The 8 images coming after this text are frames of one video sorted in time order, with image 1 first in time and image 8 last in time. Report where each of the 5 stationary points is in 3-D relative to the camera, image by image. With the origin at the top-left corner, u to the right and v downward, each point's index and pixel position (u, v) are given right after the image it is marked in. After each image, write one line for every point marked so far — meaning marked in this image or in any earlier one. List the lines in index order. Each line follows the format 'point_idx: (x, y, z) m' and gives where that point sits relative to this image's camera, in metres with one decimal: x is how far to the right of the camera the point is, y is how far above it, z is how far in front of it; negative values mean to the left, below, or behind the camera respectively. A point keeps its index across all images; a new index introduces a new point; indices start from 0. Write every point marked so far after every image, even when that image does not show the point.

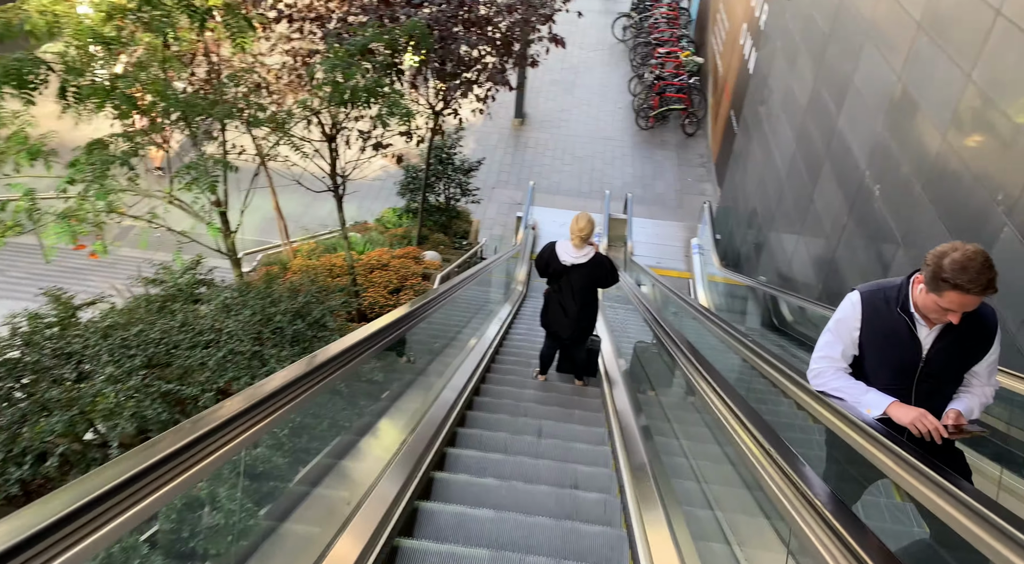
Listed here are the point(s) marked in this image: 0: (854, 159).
0: (+2.8, +1.0, +6.0) m
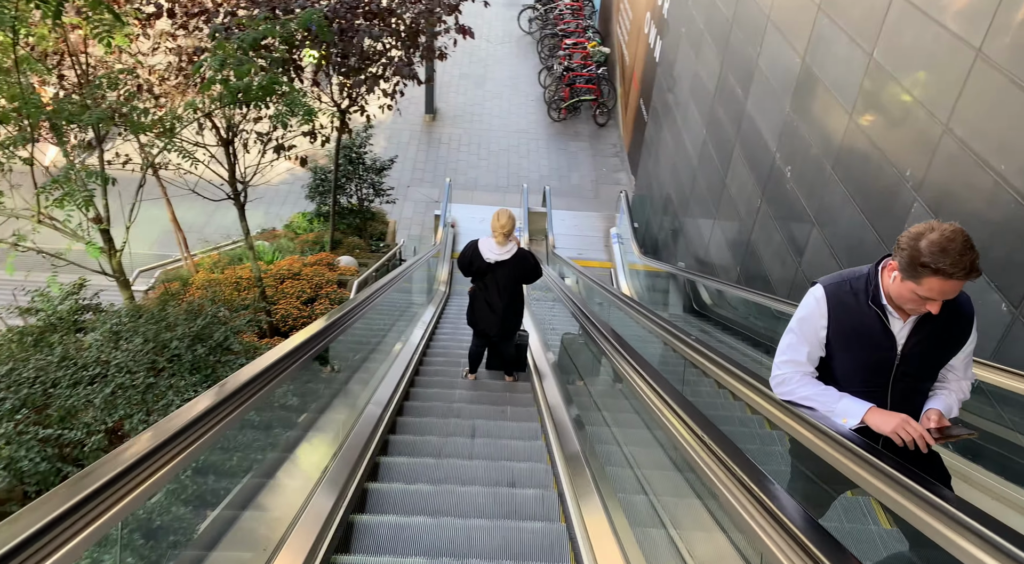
0: (+2.1, +1.2, +6.1) m
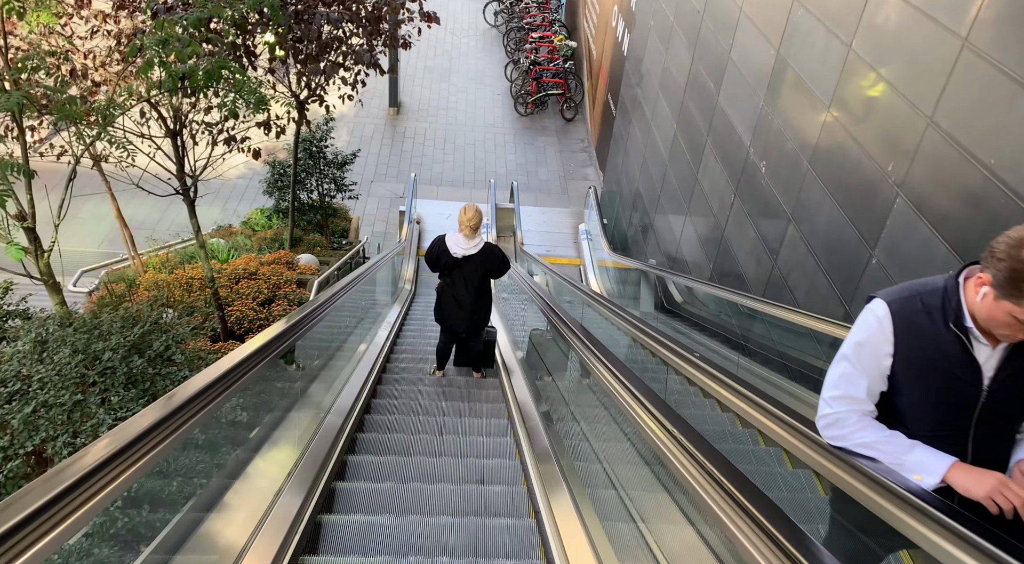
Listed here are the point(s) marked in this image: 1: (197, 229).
0: (+1.8, +1.2, +5.9) m
1: (-2.0, +0.3, +4.6) m
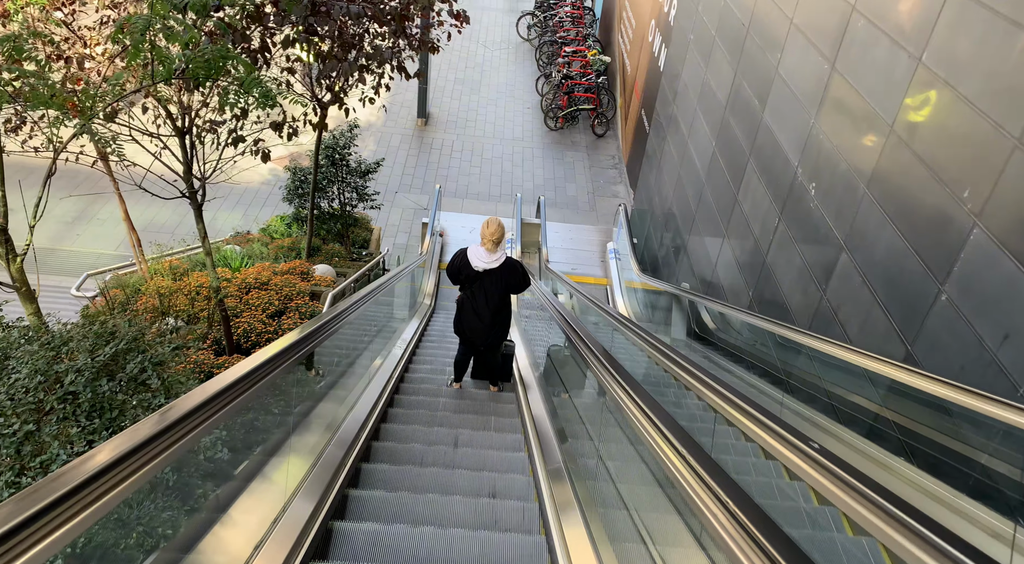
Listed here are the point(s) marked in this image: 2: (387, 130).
0: (+2.1, +1.0, +5.5) m
1: (-1.8, +0.3, +4.3) m
2: (-2.1, +2.6, +12.7) m
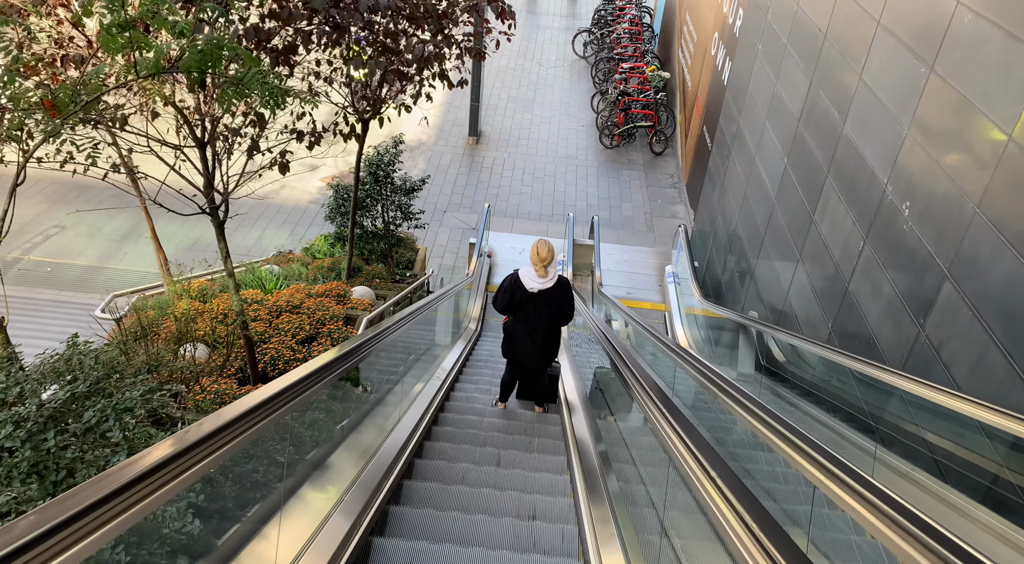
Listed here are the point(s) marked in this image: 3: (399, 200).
0: (+2.4, +0.7, +4.9) m
1: (-1.5, +0.1, +4.0) m
2: (-1.2, +2.3, +12.4) m
3: (-1.1, +0.8, +7.2) m
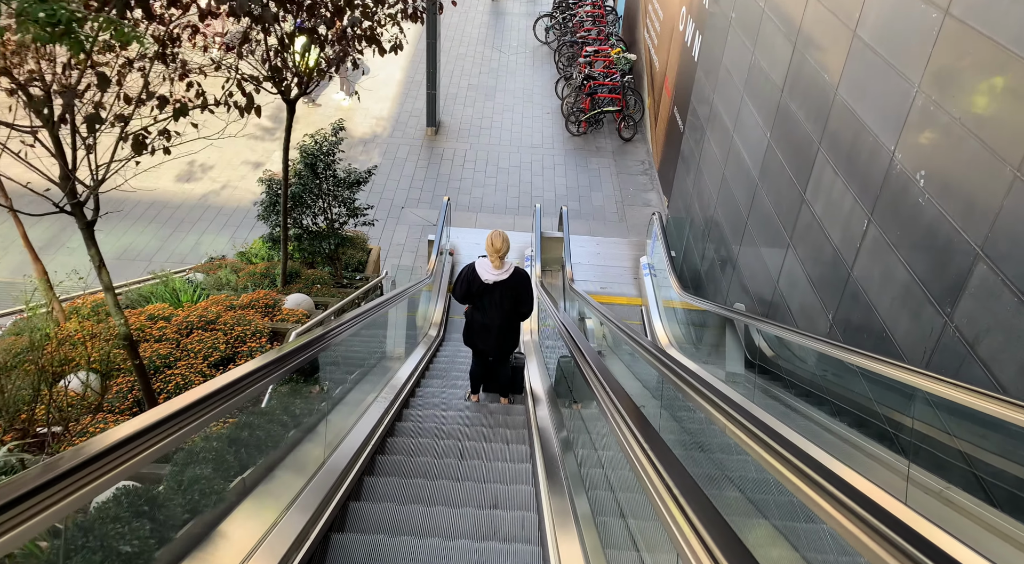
0: (+2.1, +0.8, +4.3) m
1: (-1.8, +0.1, +3.2) m
2: (-1.9, +2.2, +11.6) m
3: (-1.5, +0.8, +6.5) m
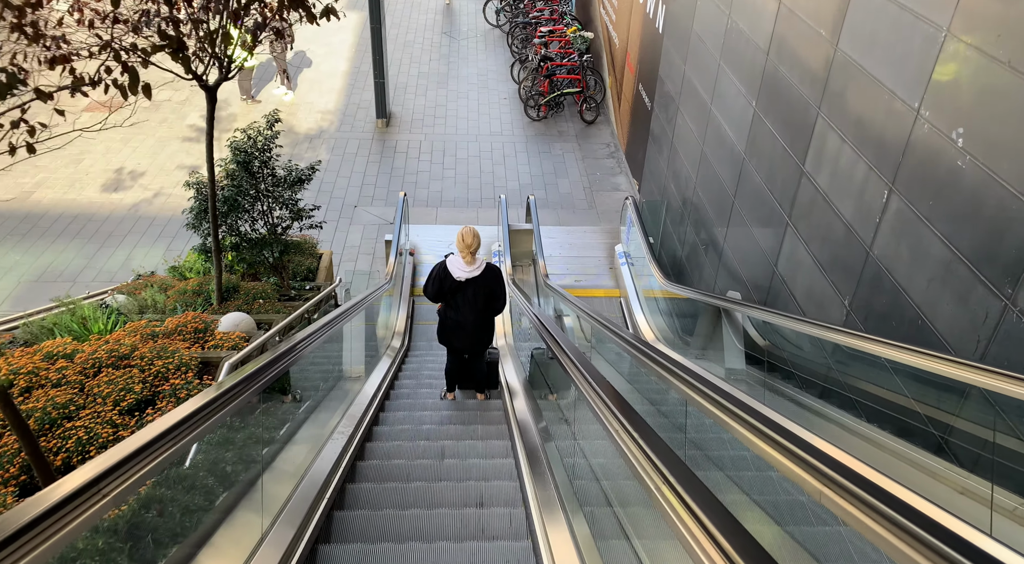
0: (+1.9, +0.9, +3.7) m
1: (-1.9, -0.1, +2.5) m
2: (-2.5, +2.2, +10.8) m
3: (-1.8, +0.7, +5.7) m
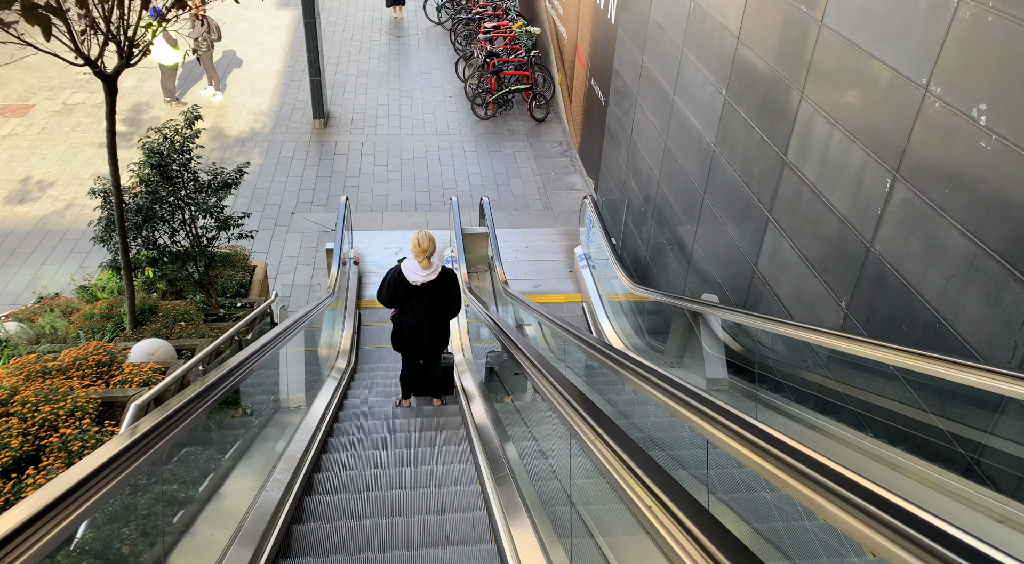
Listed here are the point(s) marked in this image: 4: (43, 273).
0: (+1.7, +0.9, +3.4) m
1: (-1.9, -0.2, +1.8) m
2: (-3.2, +2.0, +10.1) m
3: (-2.1, +0.6, +5.1) m
4: (-4.4, +0.1, +7.0) m
